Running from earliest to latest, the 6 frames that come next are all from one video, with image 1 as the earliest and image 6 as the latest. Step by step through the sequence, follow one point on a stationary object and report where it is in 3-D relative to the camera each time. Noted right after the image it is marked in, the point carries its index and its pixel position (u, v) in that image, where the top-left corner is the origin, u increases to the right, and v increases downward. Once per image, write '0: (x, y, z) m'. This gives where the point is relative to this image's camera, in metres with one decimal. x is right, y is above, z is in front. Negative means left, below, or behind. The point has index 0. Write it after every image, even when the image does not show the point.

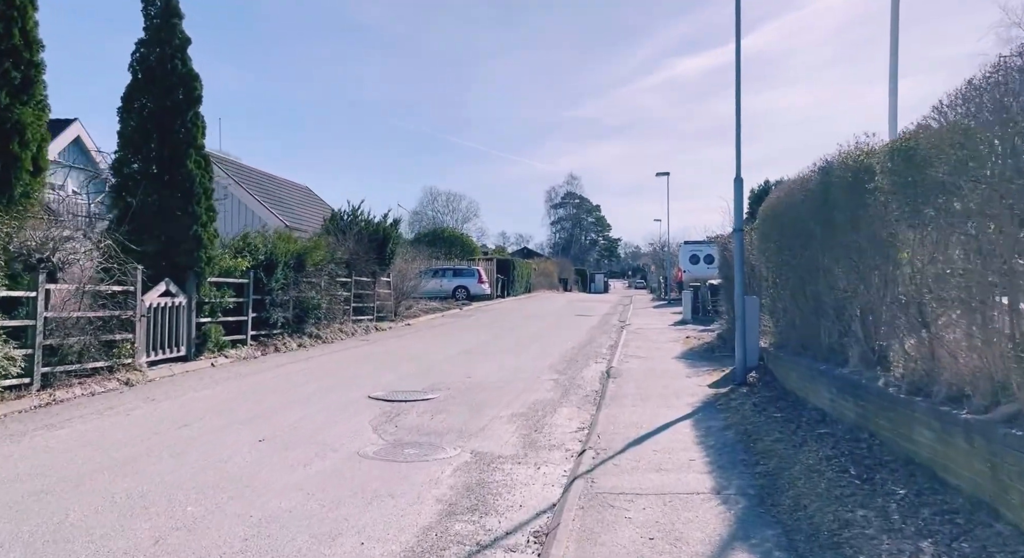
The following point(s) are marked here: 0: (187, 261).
0: (-5.5, +0.3, +12.5) m
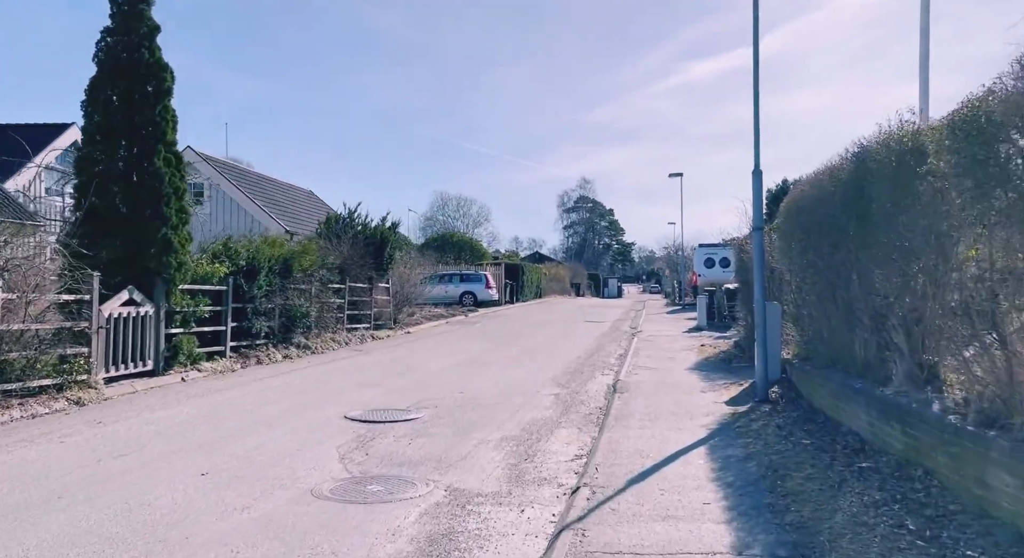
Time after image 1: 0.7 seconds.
0: (-5.6, +0.2, +11.5) m
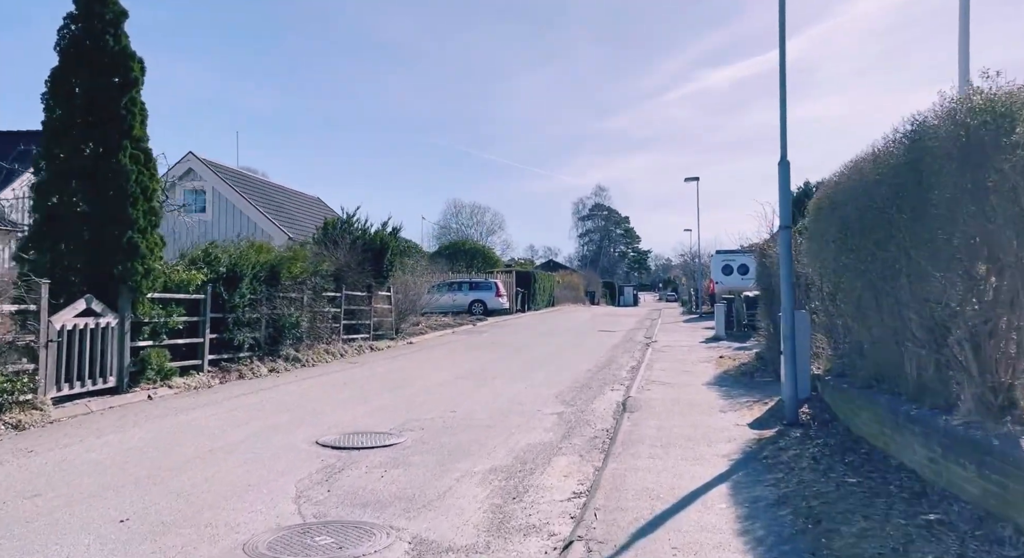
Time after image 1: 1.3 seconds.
0: (-5.6, +0.1, +10.5) m
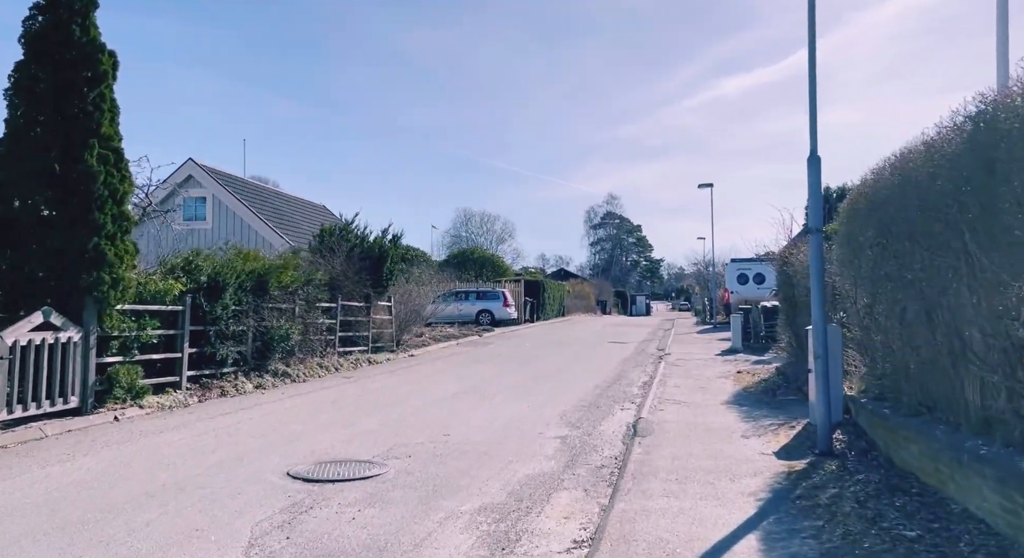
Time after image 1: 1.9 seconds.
0: (-5.6, -0.1, +9.6) m
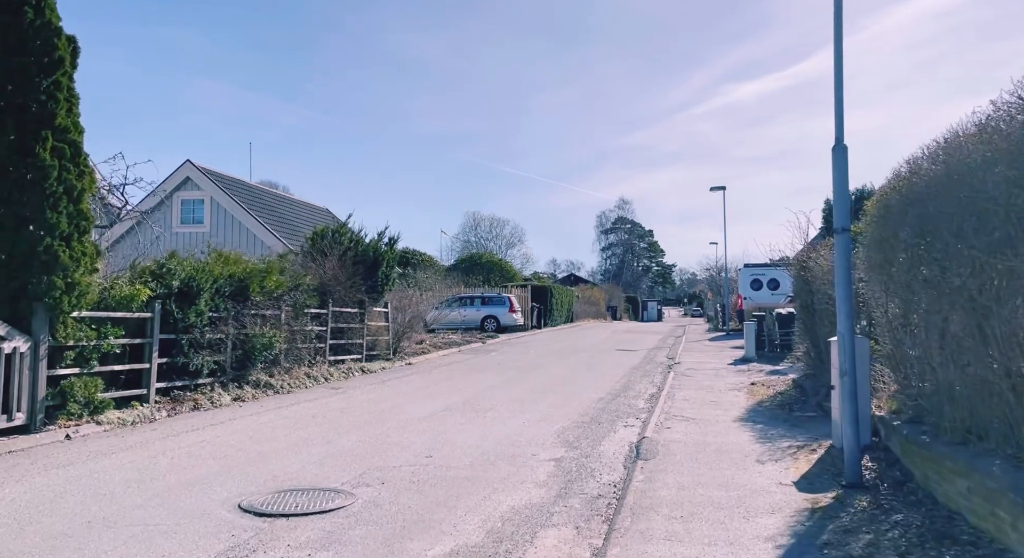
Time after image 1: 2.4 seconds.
0: (-5.7, -0.1, +8.8) m
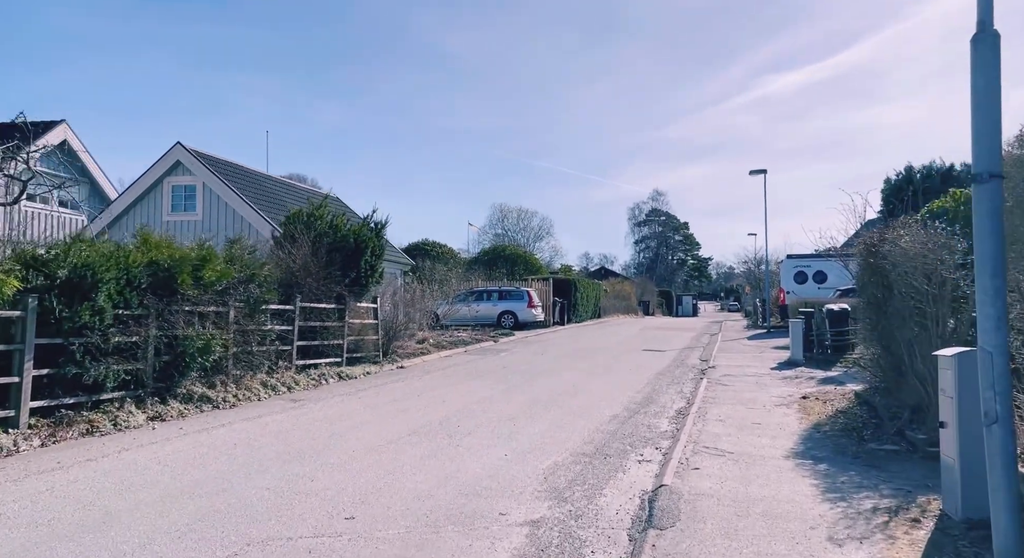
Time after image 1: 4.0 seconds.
0: (-6.1, 0.0, +6.4) m
